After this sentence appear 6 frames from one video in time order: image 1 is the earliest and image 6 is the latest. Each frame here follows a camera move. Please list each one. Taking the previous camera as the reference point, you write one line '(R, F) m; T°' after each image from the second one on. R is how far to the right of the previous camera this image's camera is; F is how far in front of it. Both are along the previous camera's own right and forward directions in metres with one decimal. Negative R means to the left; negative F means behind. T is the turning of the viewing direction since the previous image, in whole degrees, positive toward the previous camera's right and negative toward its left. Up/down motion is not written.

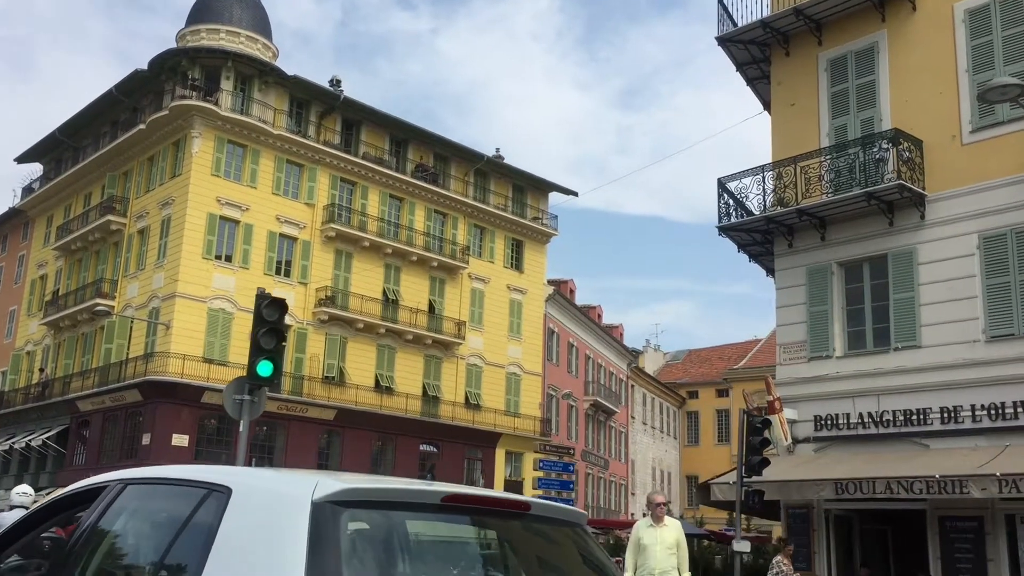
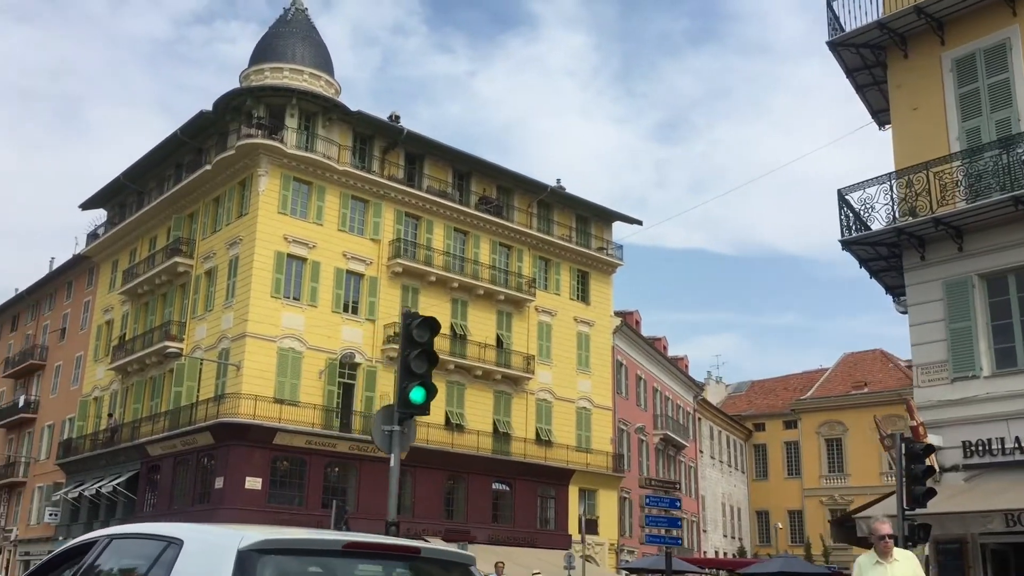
(-1.1, +0.9) m; -3°
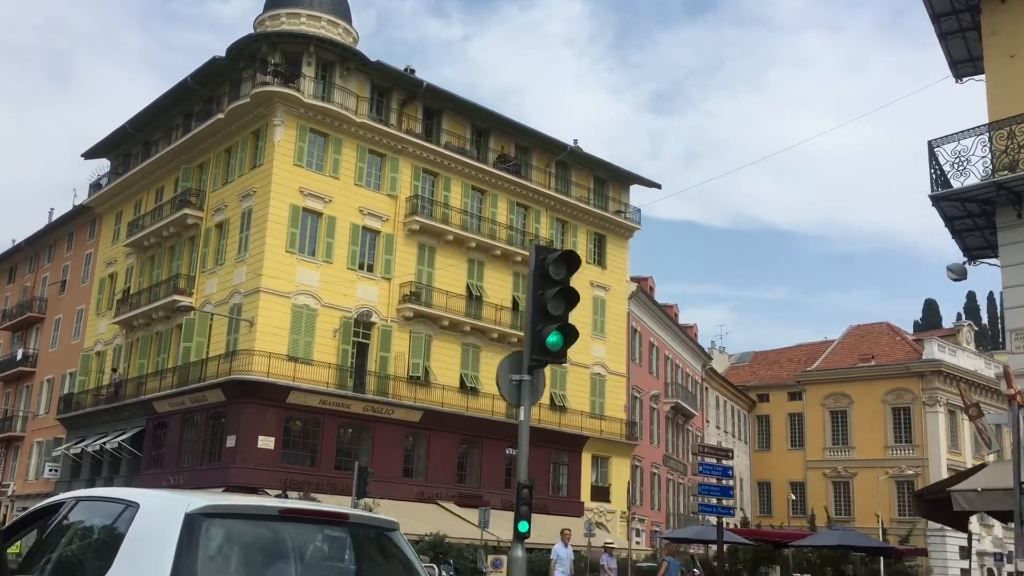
(-1.1, +1.1) m; +1°
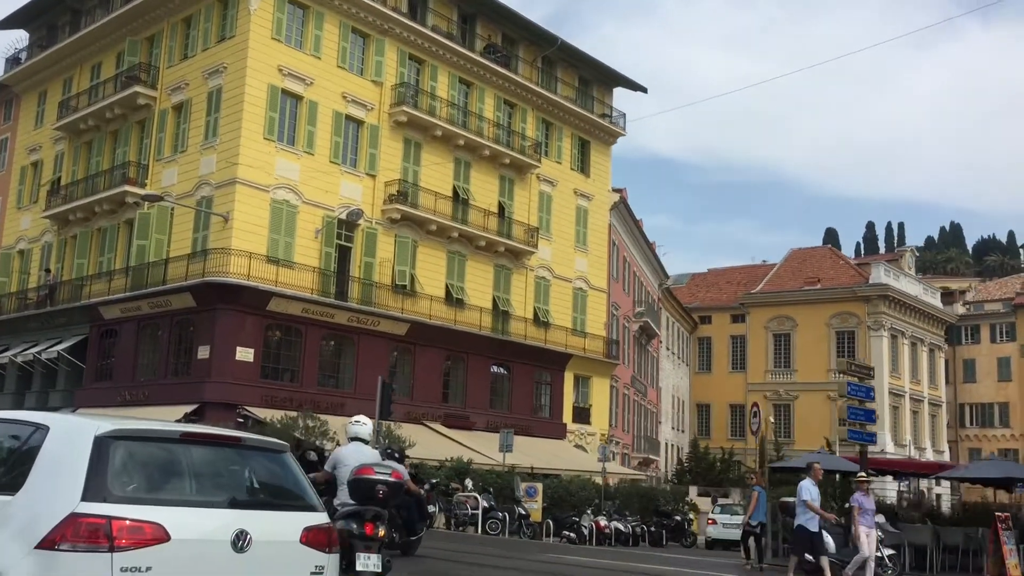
(-3.6, +3.5) m; +6°
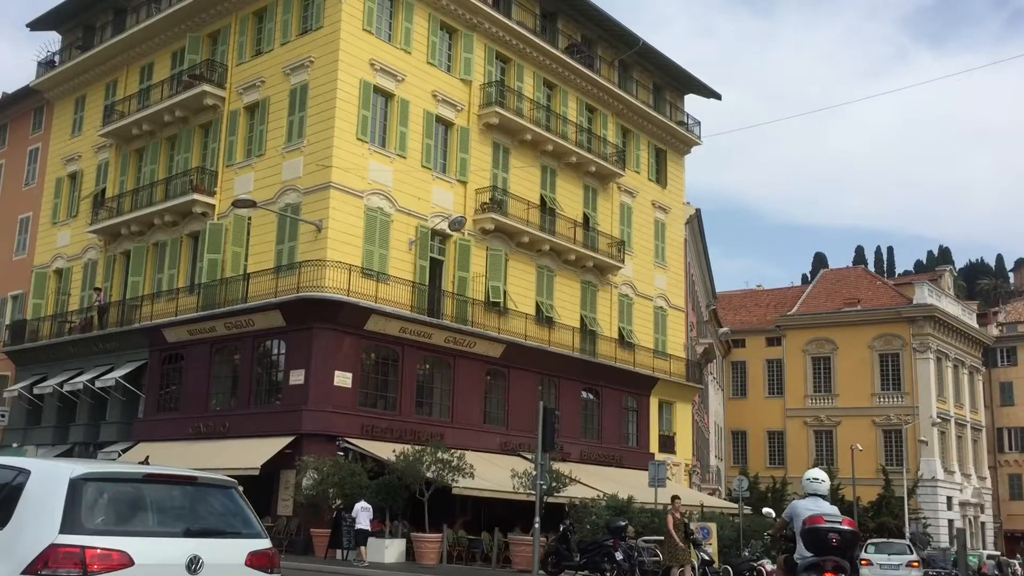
(-4.2, +3.0) m; +2°
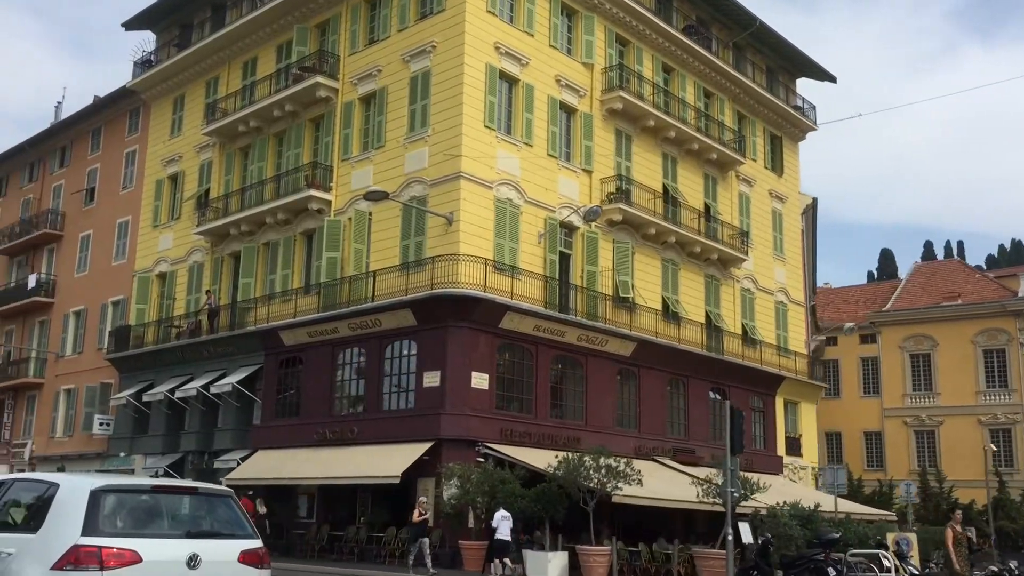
(-2.4, +1.6) m; -3°
